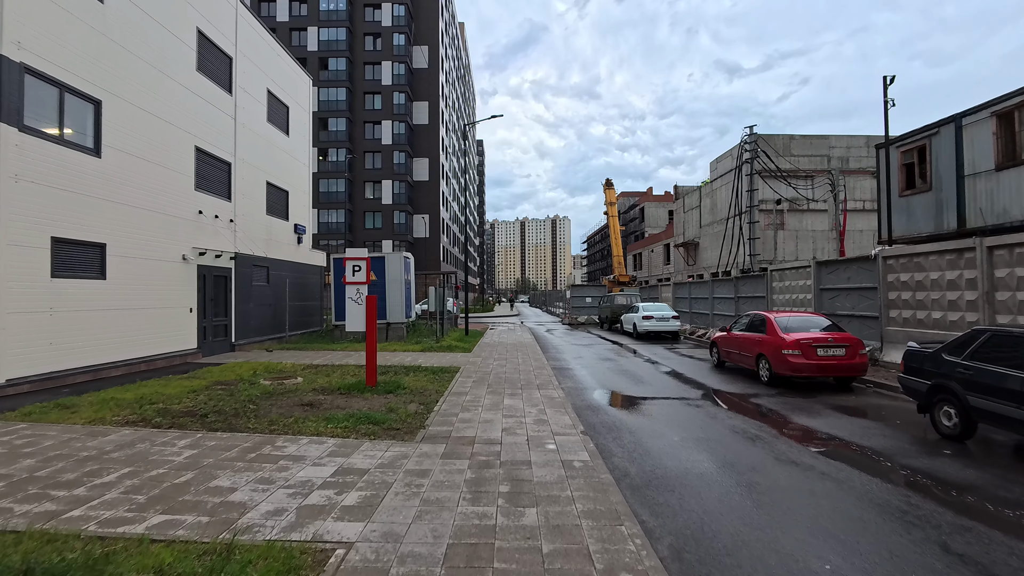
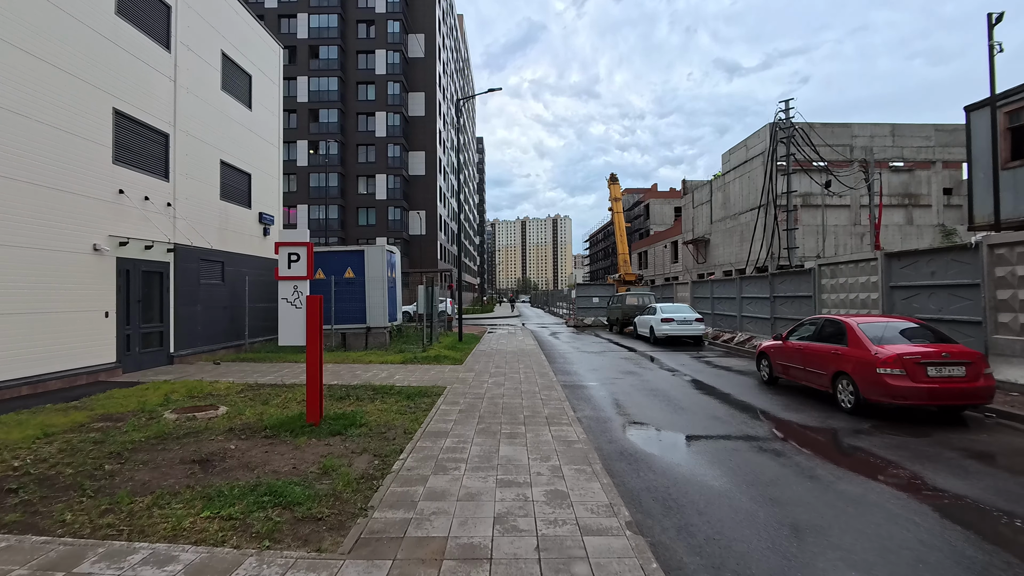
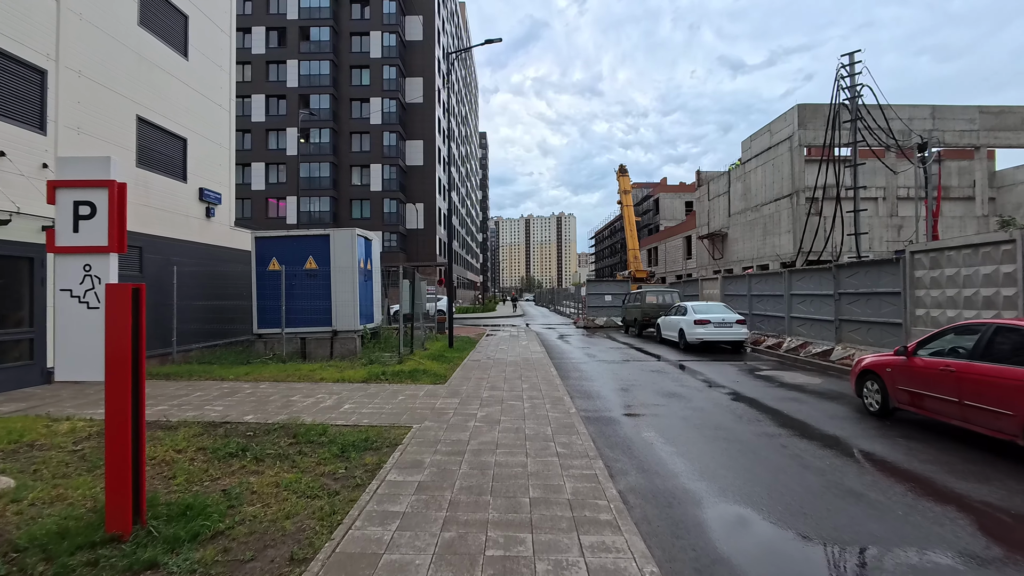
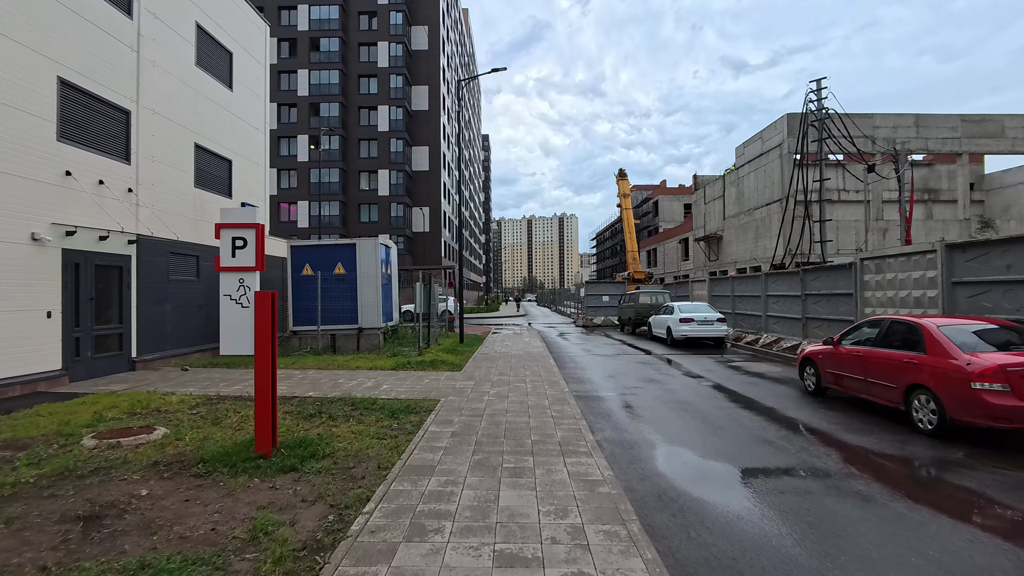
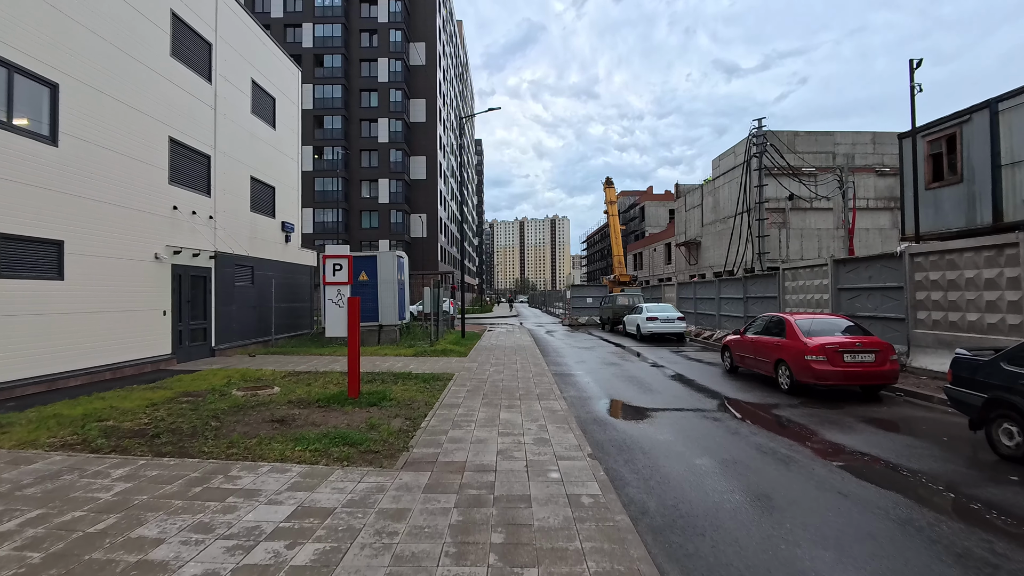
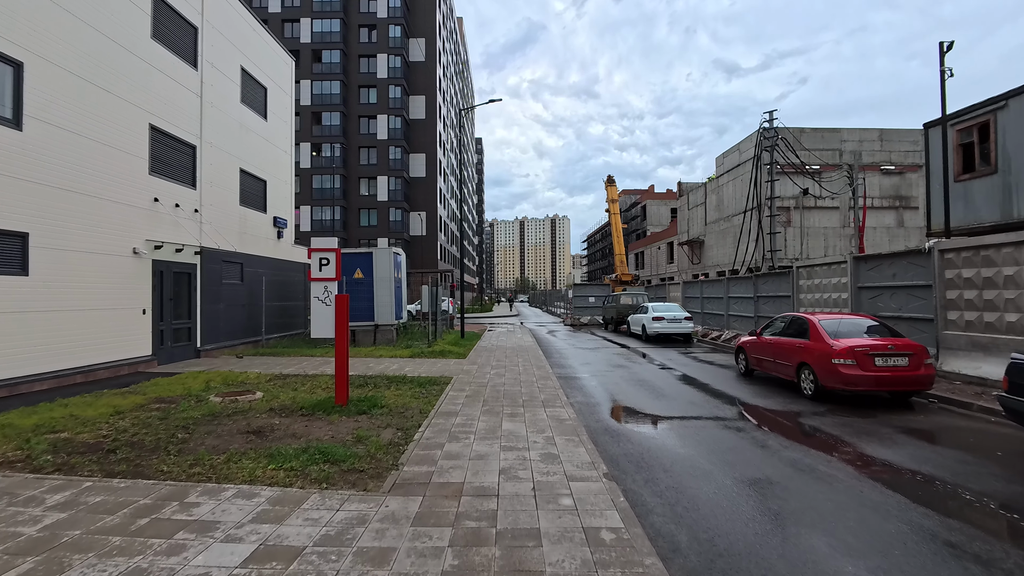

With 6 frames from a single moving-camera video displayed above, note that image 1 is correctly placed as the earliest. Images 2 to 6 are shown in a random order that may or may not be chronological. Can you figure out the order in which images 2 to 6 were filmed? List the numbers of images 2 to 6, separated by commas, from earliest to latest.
5, 6, 2, 4, 3
